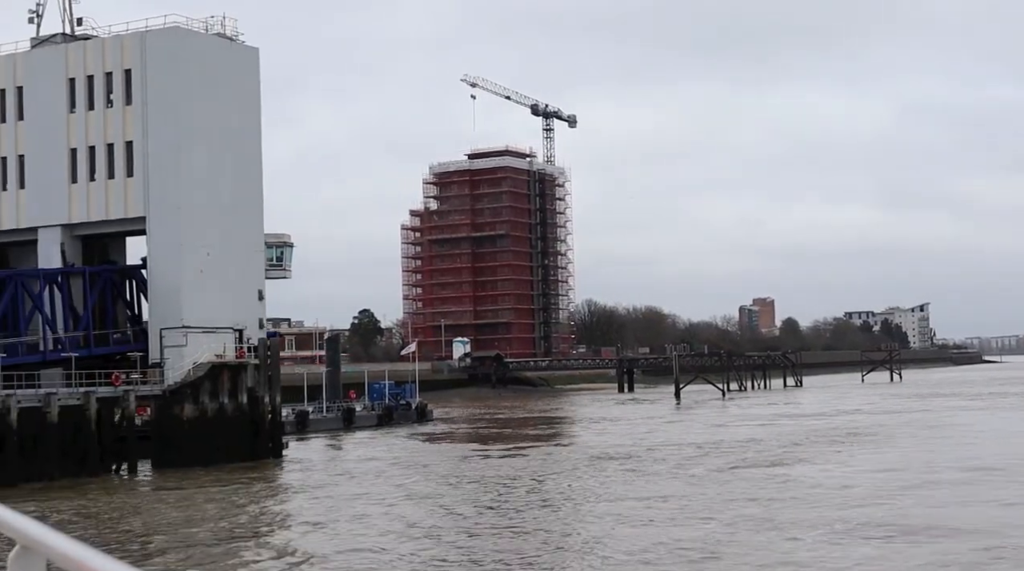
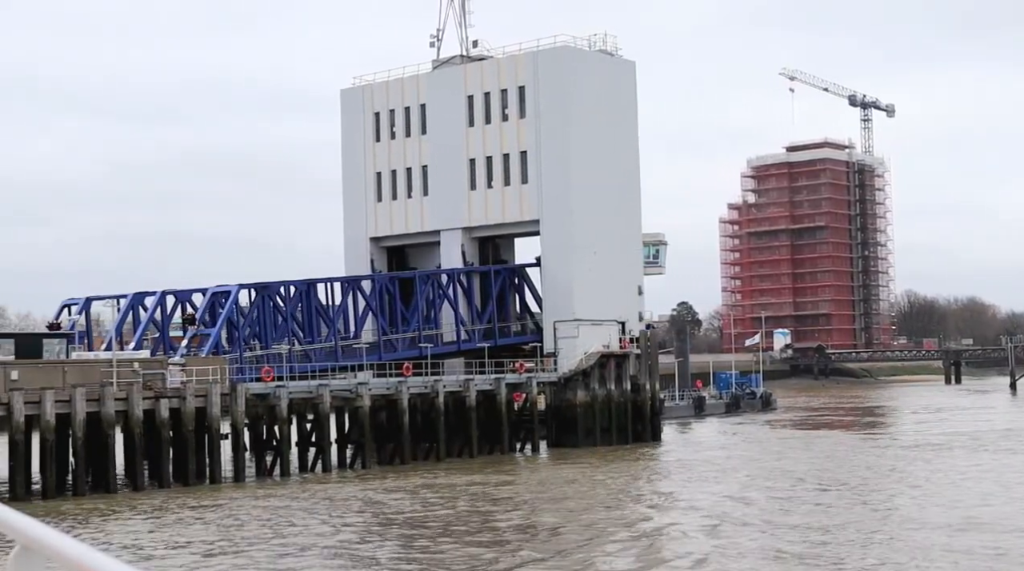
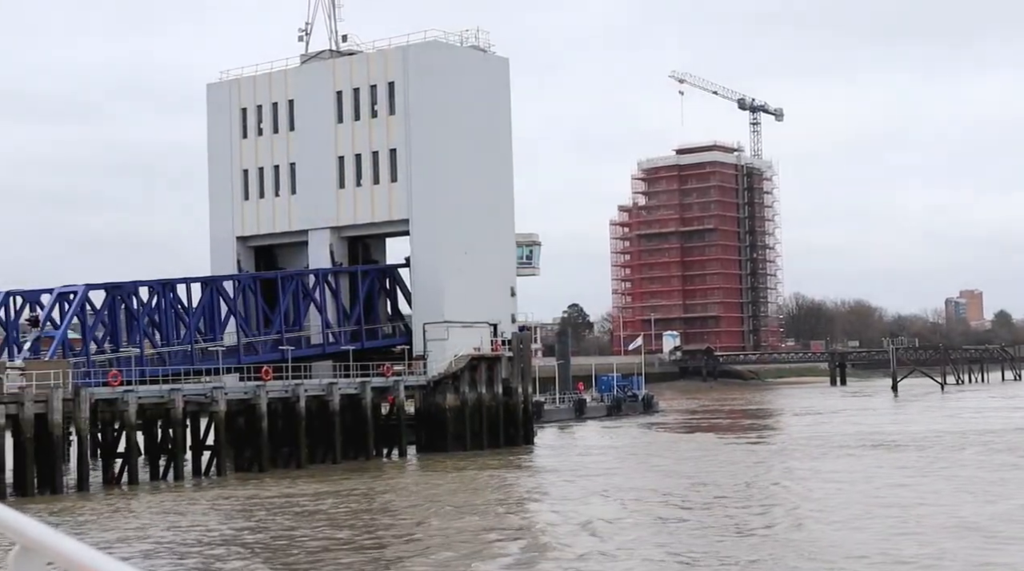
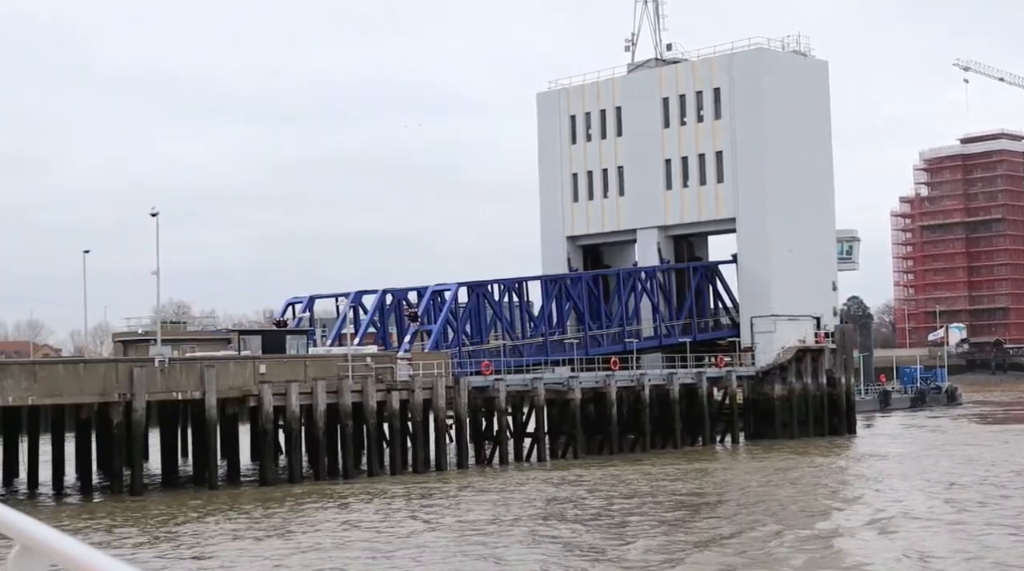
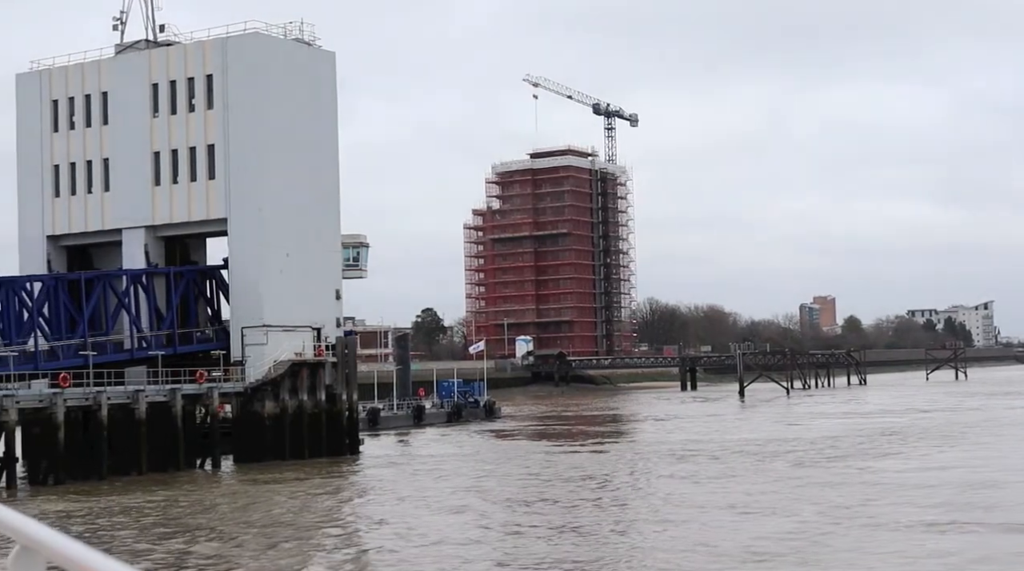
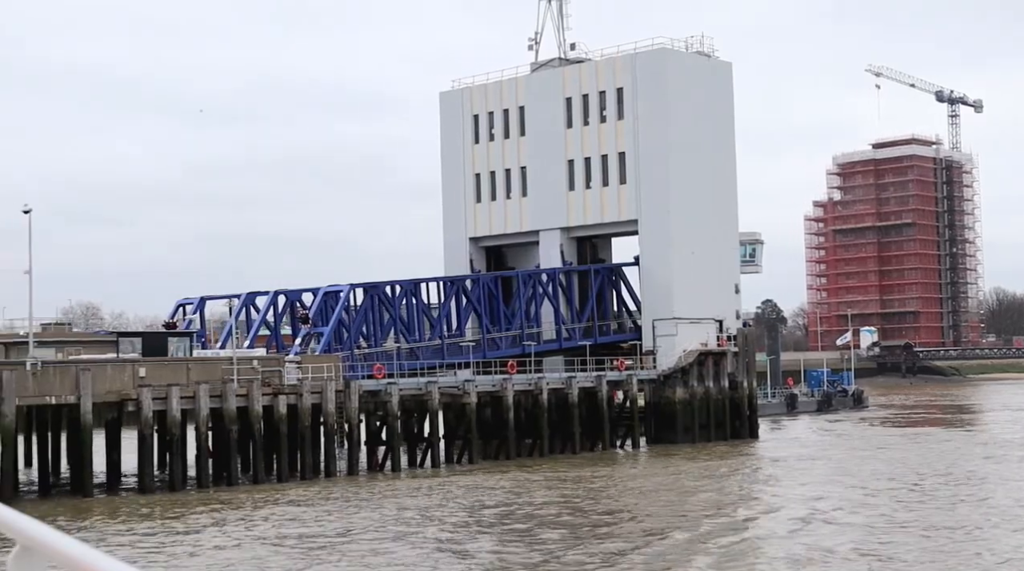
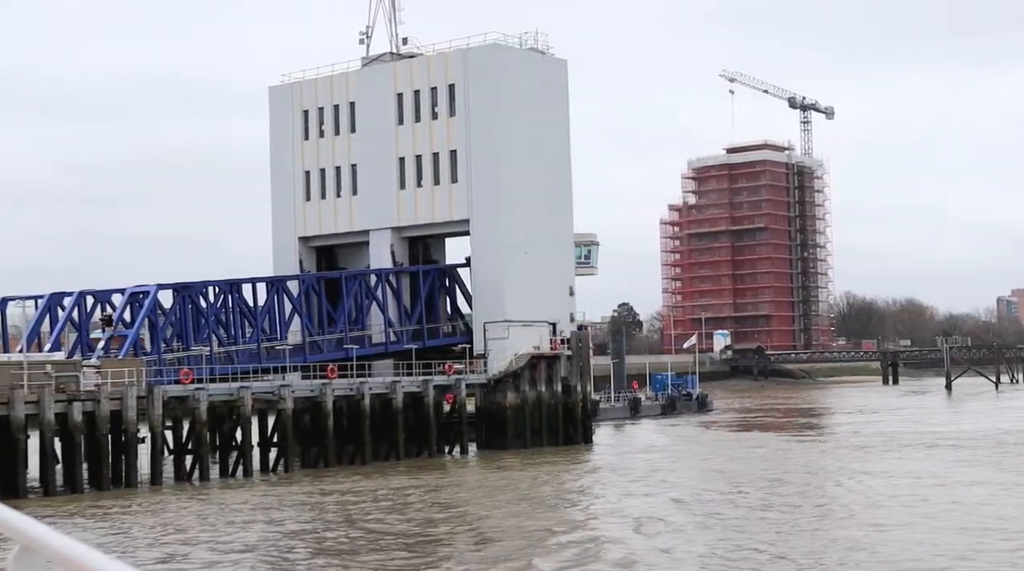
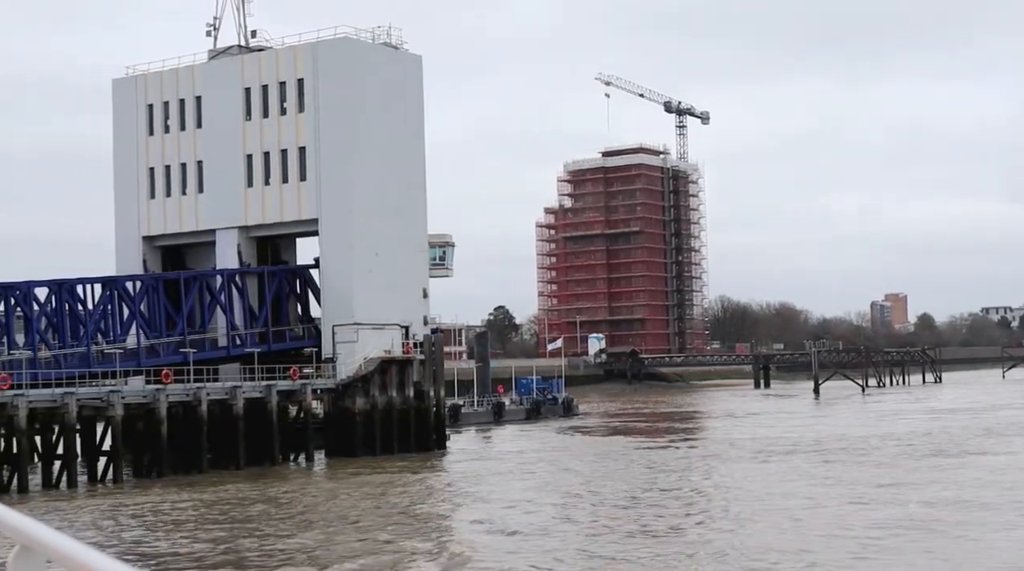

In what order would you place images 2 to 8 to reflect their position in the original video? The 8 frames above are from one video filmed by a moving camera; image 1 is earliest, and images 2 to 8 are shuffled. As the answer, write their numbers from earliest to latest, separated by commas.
5, 8, 3, 7, 2, 6, 4
